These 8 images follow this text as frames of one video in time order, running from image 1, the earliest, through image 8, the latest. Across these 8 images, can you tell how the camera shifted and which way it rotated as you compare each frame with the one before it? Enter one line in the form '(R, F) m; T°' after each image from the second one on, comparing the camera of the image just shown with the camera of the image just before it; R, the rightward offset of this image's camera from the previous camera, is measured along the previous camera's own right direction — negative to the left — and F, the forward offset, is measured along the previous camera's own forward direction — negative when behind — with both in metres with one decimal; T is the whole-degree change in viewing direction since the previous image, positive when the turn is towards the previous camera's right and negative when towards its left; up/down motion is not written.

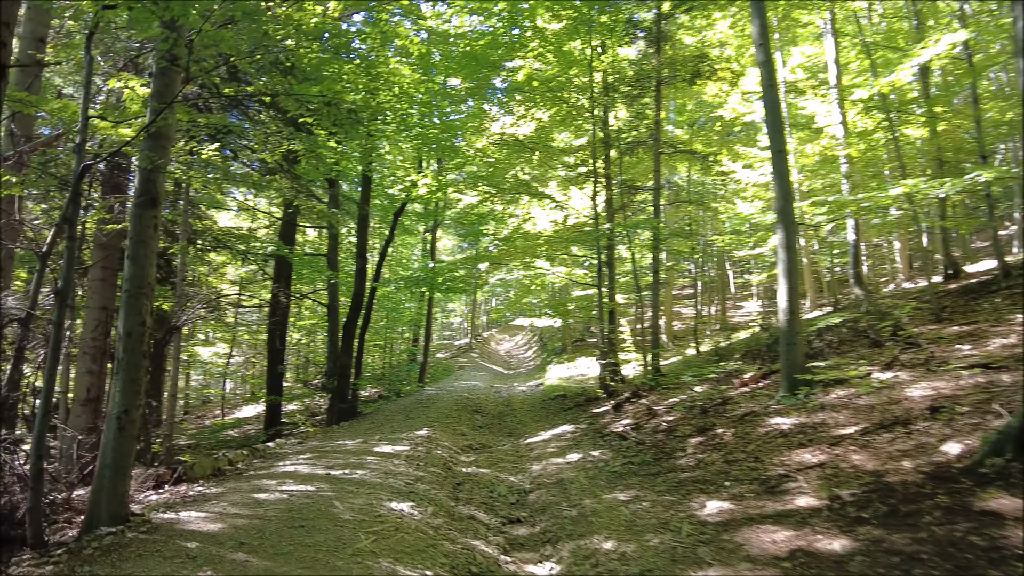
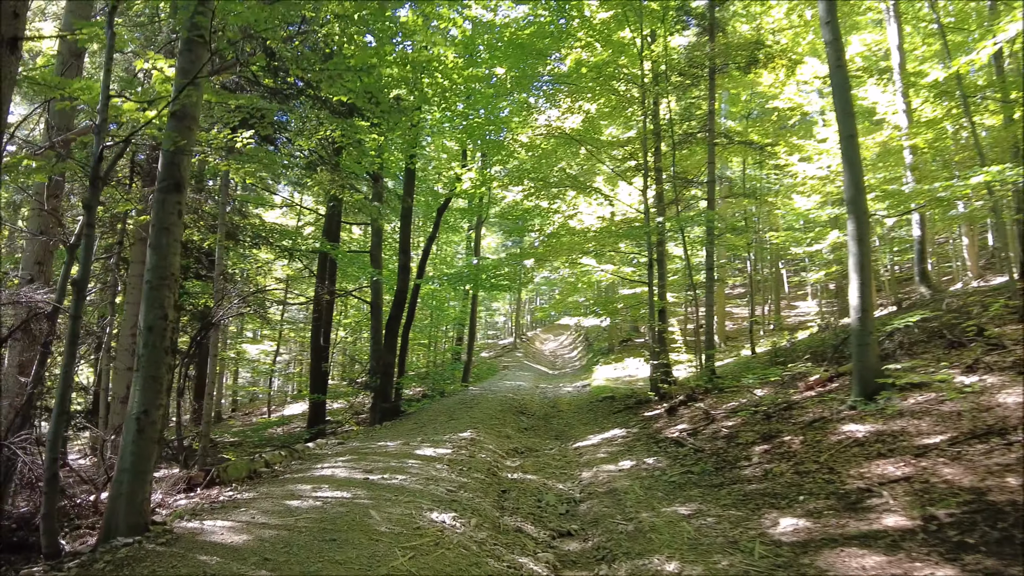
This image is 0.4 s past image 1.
(0.0, +0.3) m; -3°
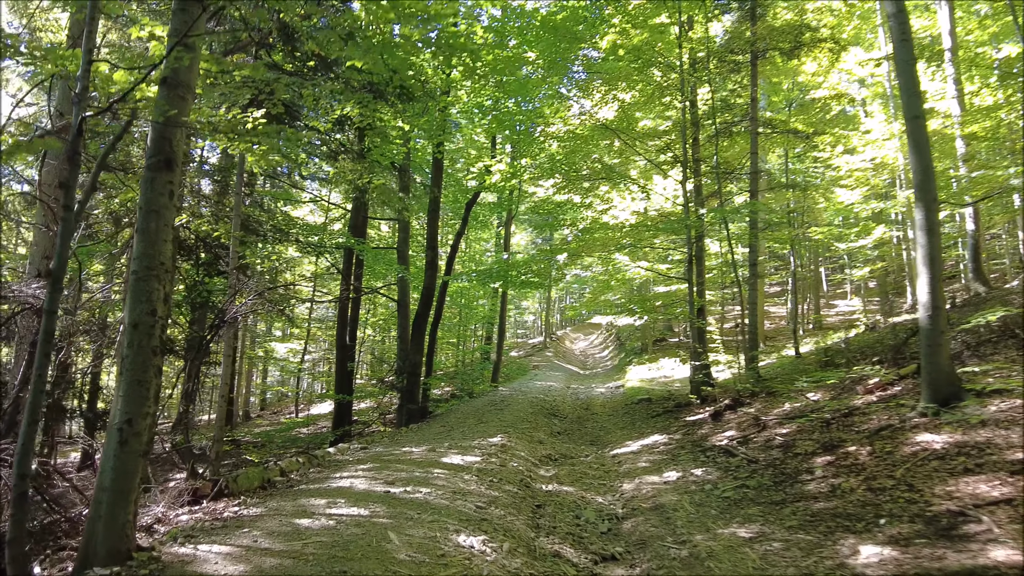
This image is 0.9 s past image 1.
(0.0, +0.4) m; -2°
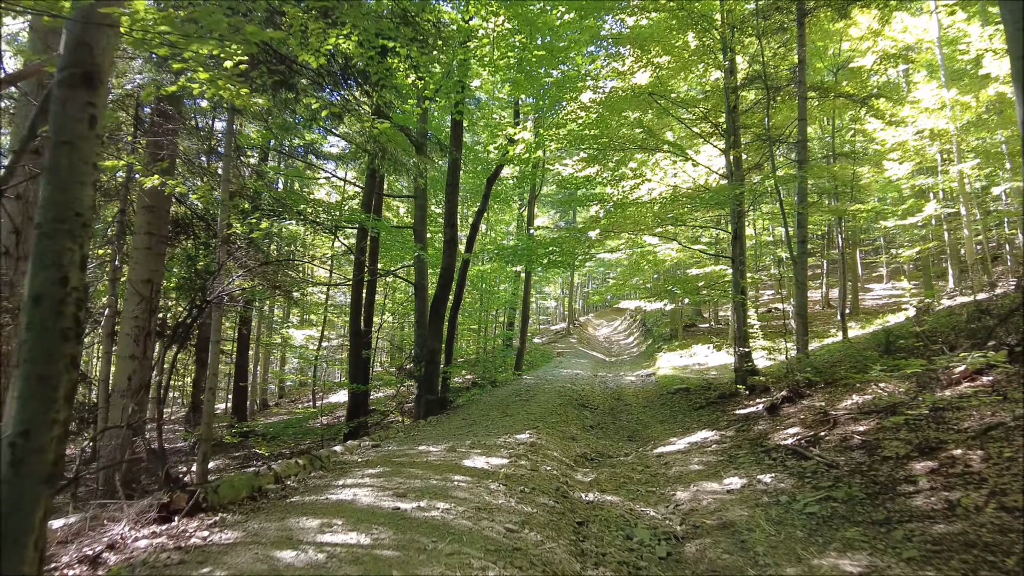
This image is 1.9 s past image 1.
(-0.1, +0.7) m; -2°
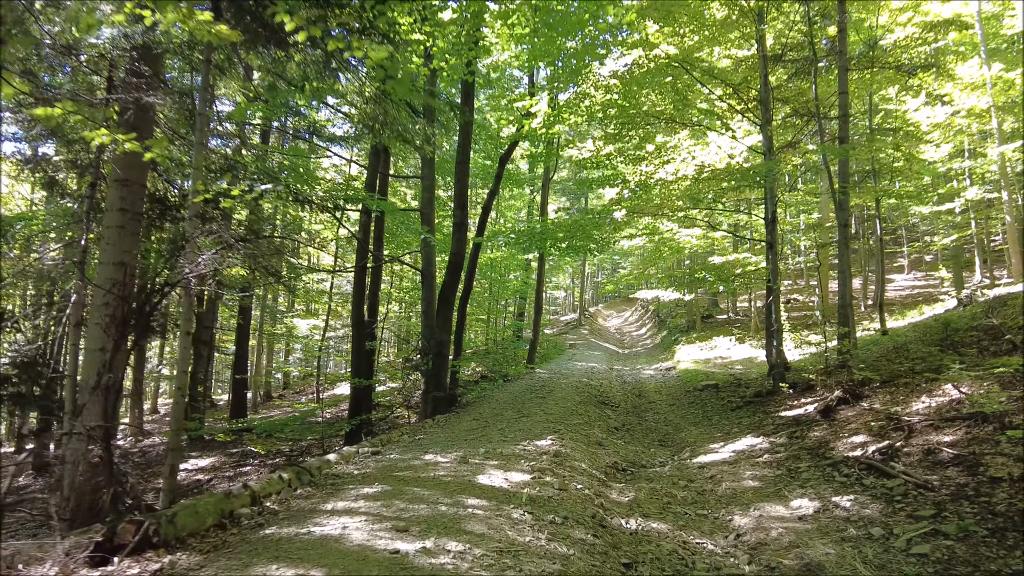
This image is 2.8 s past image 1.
(-0.1, +0.7) m; -1°
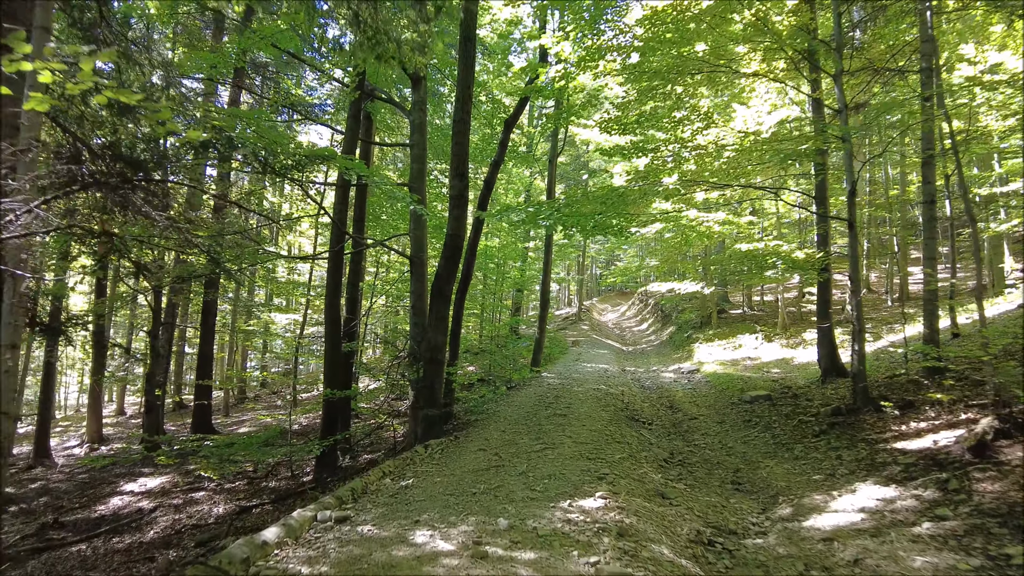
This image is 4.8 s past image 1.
(-0.2, +1.6) m; +1°
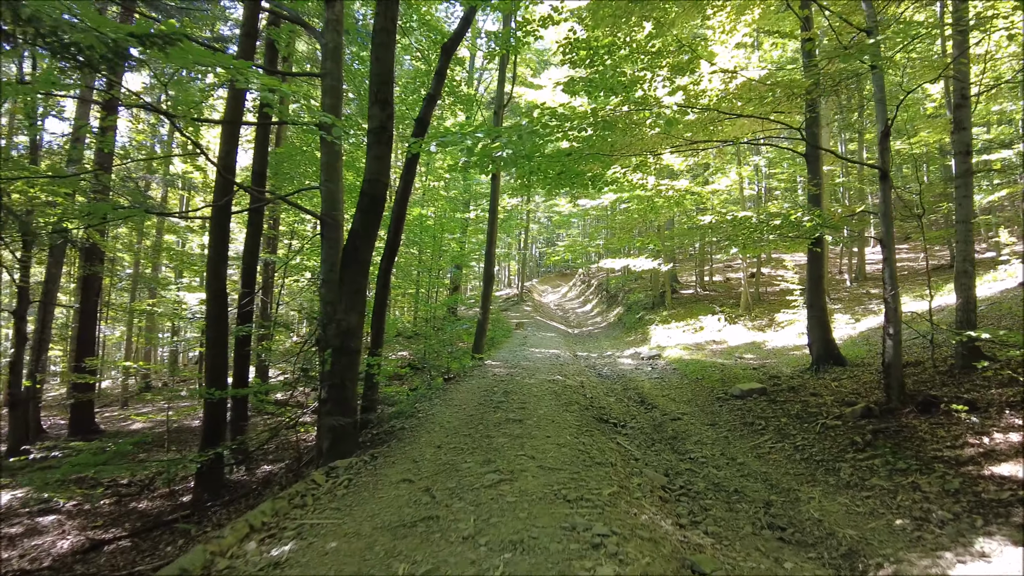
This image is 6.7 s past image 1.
(0.0, +1.5) m; +5°
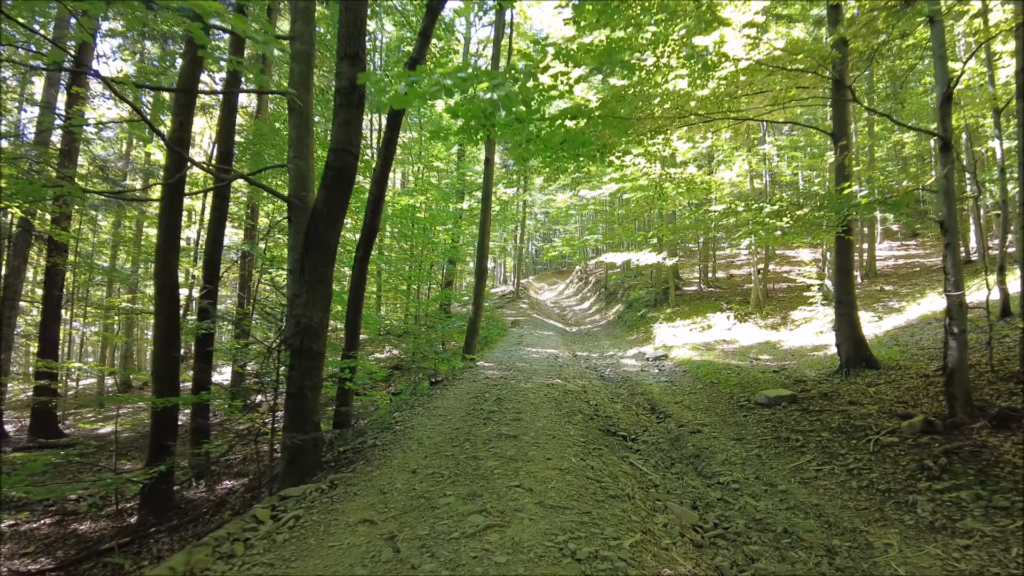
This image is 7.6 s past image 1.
(0.0, +0.8) m; 0°
